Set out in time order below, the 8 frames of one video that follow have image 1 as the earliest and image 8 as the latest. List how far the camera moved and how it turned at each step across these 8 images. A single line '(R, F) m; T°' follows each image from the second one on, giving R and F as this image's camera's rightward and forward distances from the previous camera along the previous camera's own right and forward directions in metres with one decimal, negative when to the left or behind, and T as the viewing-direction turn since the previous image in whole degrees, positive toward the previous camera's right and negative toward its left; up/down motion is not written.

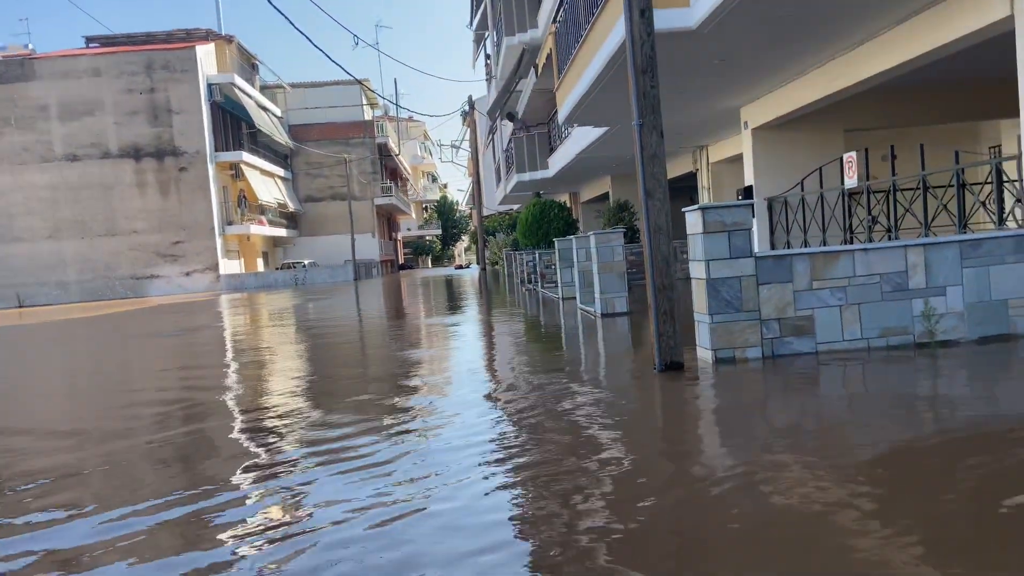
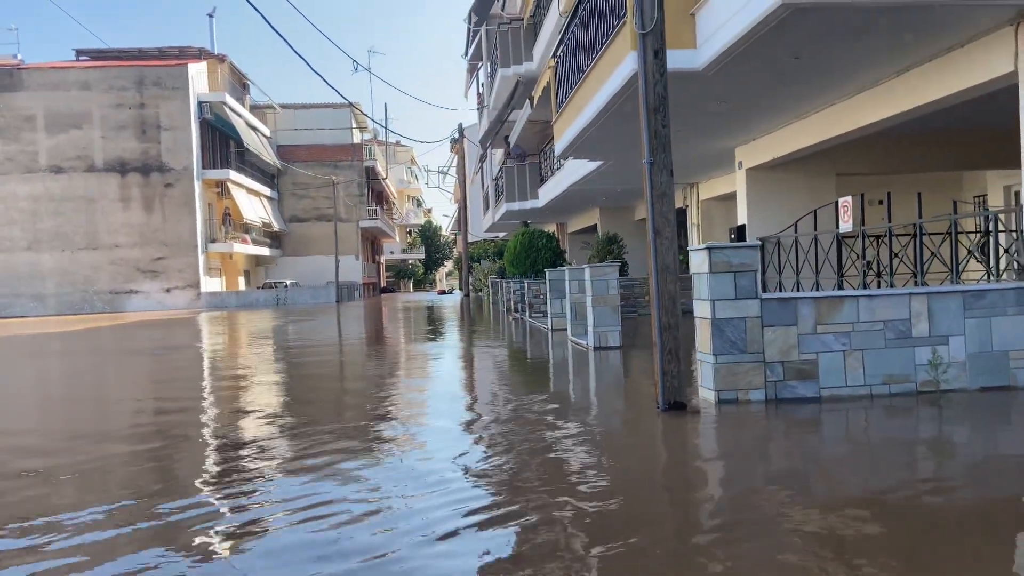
(-0.2, +0.1) m; +1°
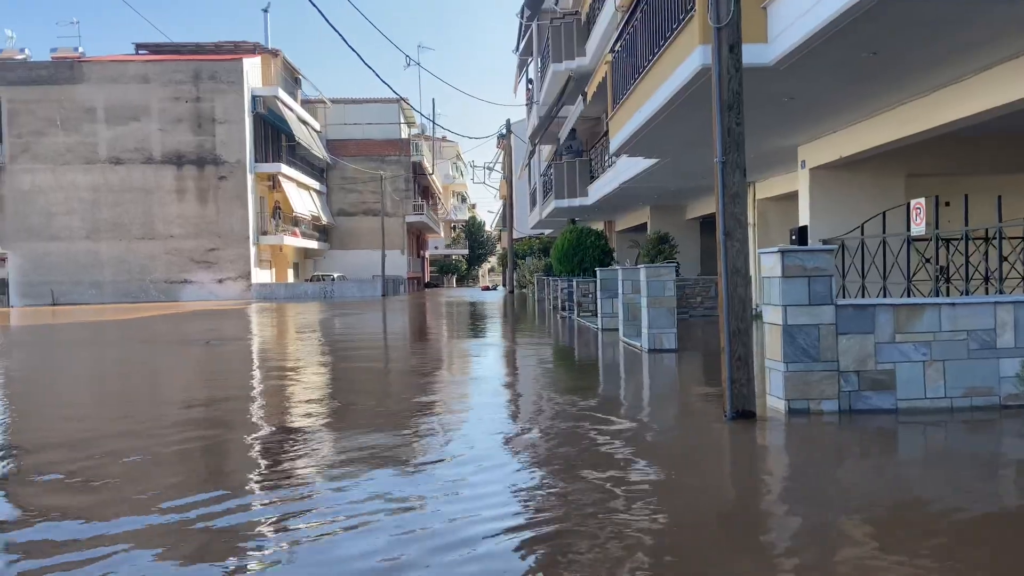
(-0.1, +0.1) m; -3°
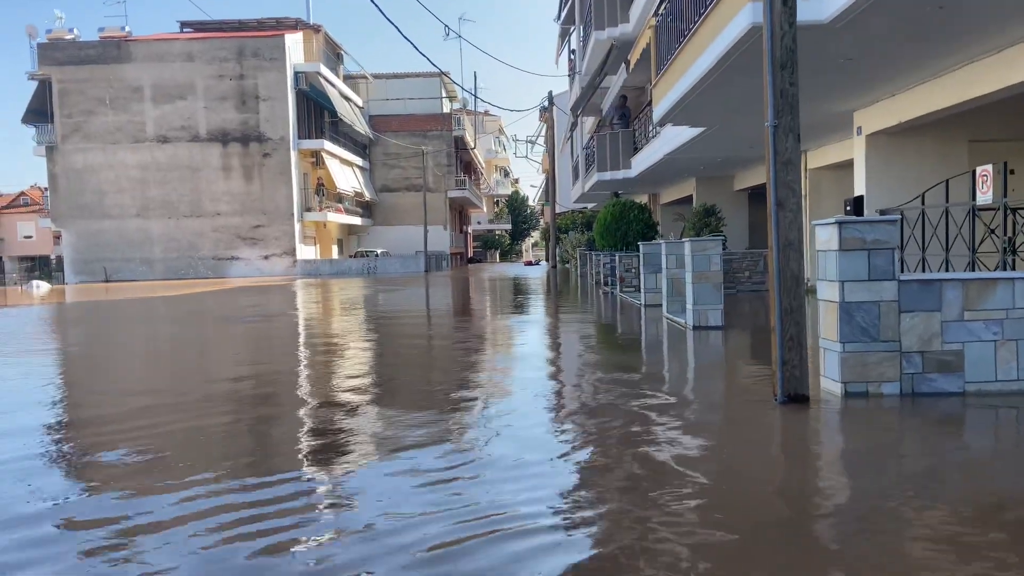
(+0.1, +0.3) m; -3°
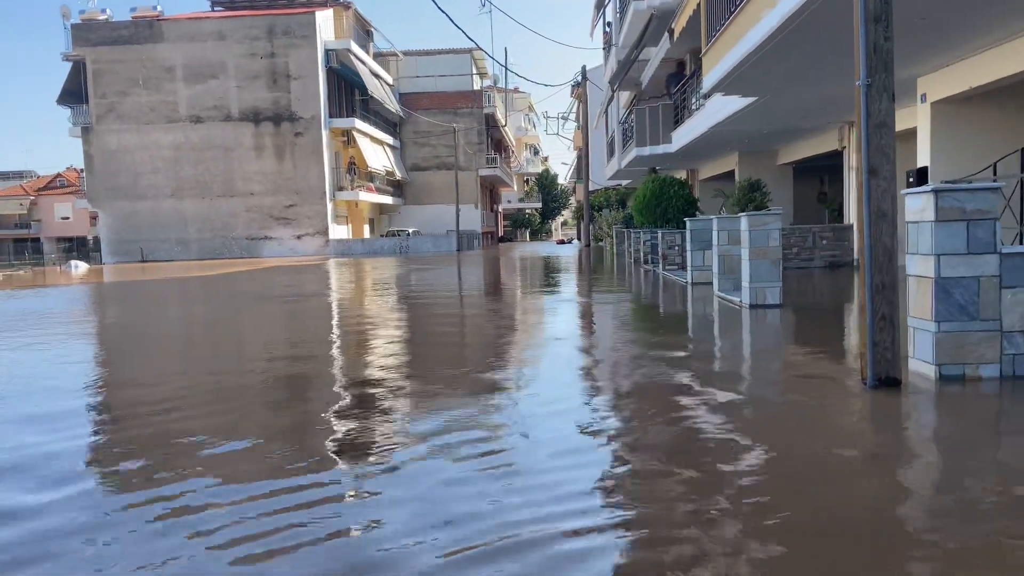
(-0.2, +0.3) m; -2°
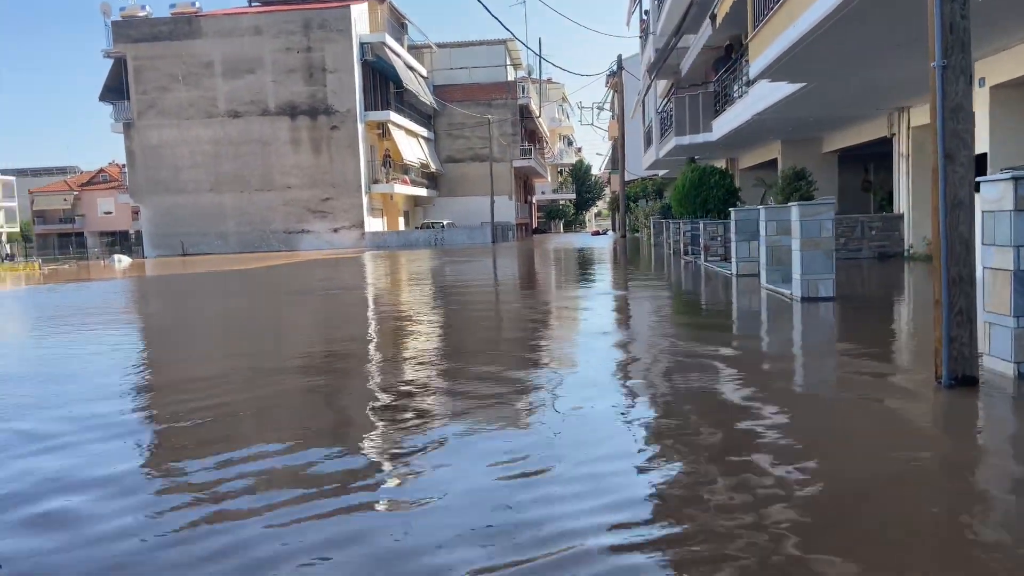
(-0.1, +0.1) m; -2°
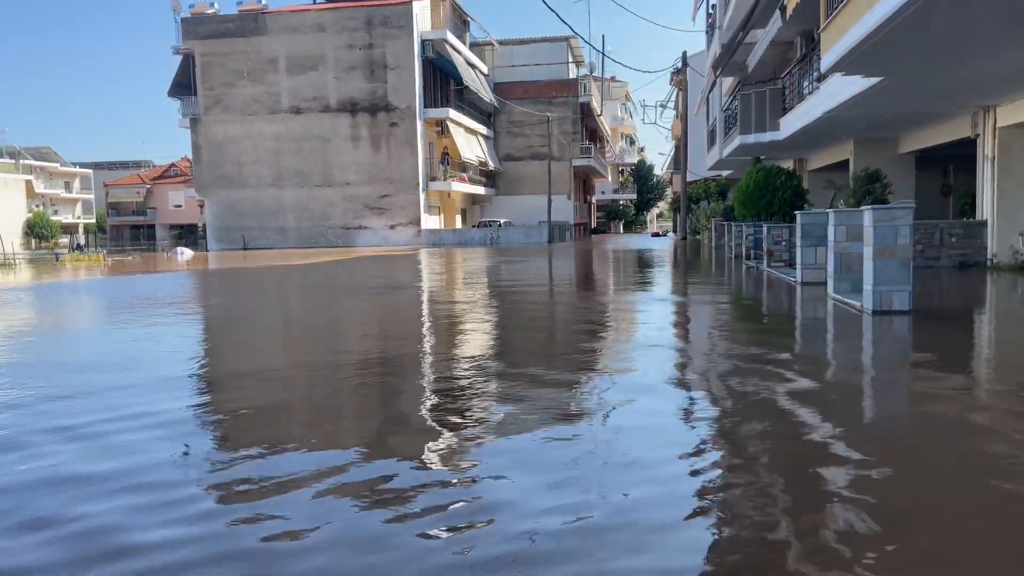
(+0.1, +0.4) m; -4°
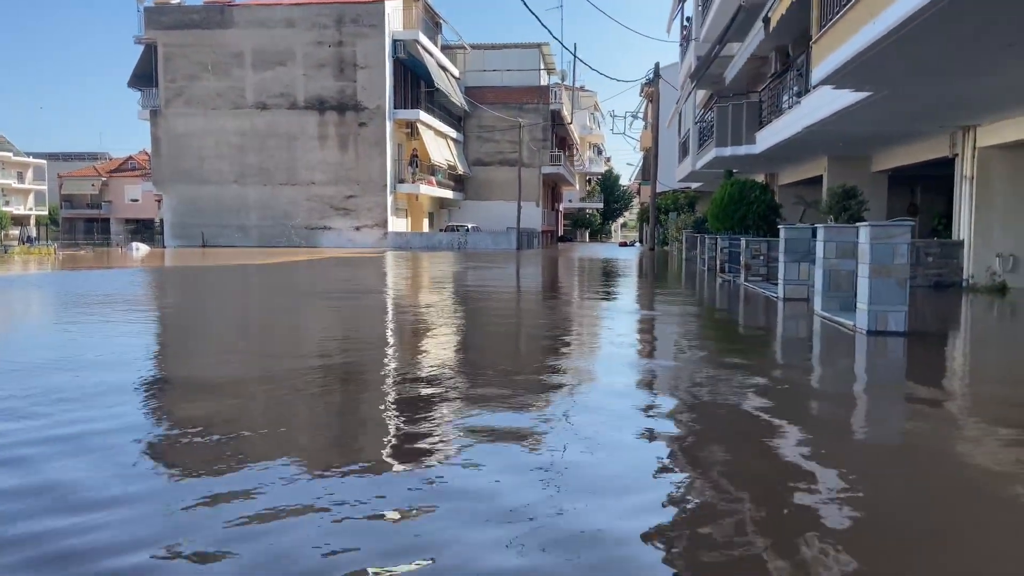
(-0.2, +0.4) m; +3°
